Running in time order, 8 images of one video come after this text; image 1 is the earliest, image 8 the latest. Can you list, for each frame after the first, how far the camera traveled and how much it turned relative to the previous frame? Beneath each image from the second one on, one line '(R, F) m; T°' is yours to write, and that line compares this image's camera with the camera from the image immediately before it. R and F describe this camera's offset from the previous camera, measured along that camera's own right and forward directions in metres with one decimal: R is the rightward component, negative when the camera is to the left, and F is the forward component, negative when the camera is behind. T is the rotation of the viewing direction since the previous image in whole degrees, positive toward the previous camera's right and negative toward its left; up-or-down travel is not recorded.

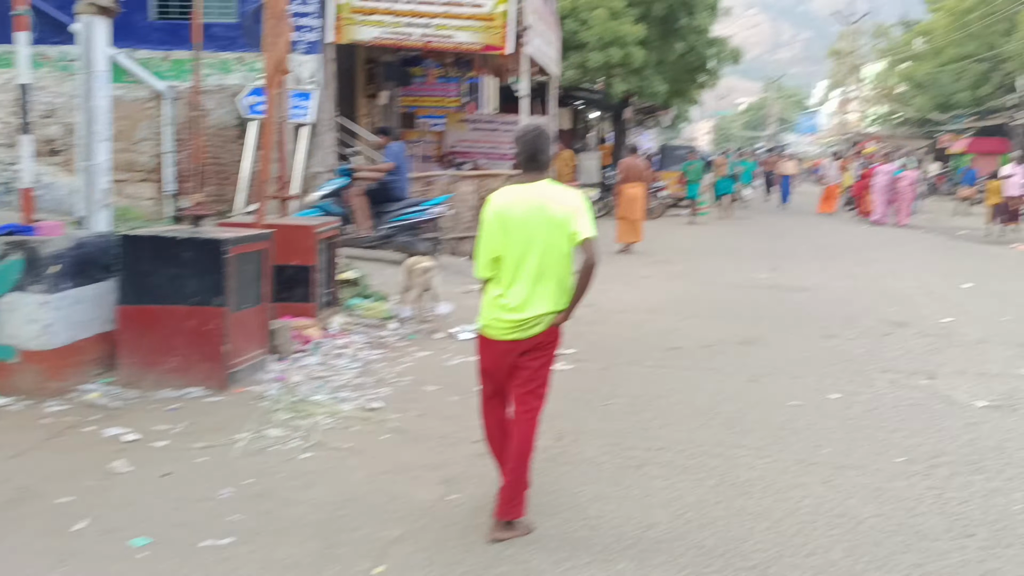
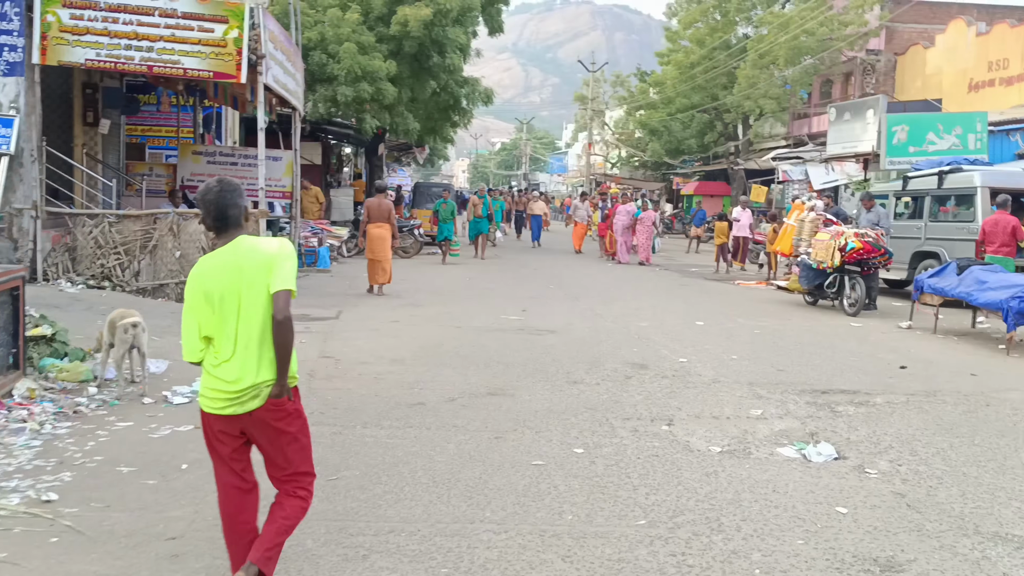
(+0.2, +0.4) m; +15°
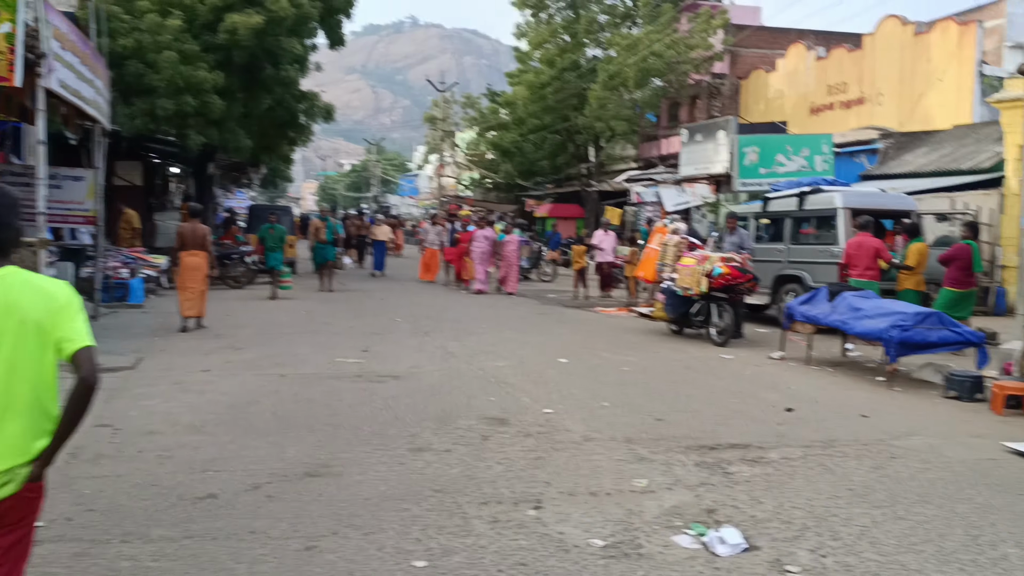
(+0.2, +1.2) m; +9°
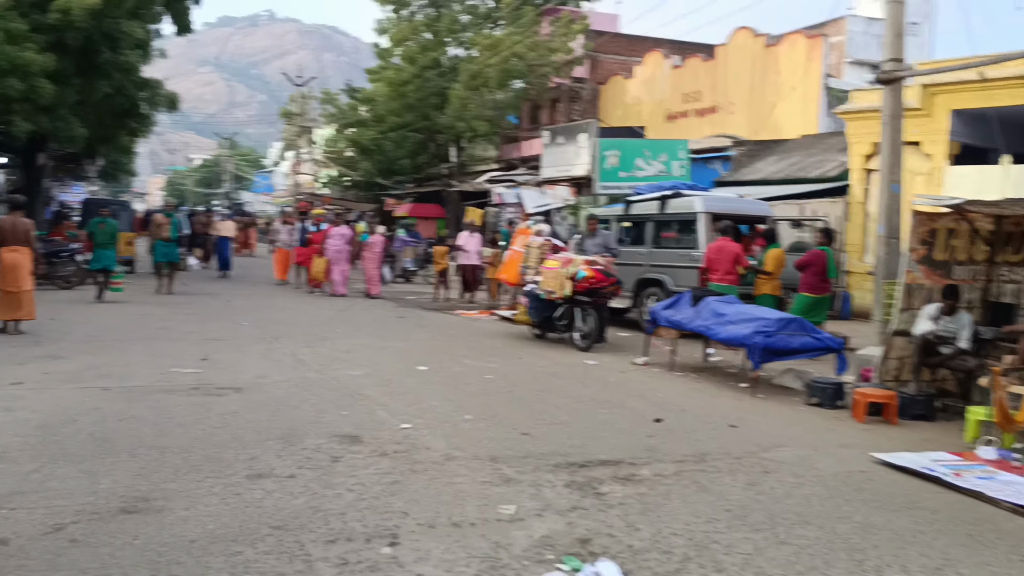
(0.0, +0.5) m; +9°
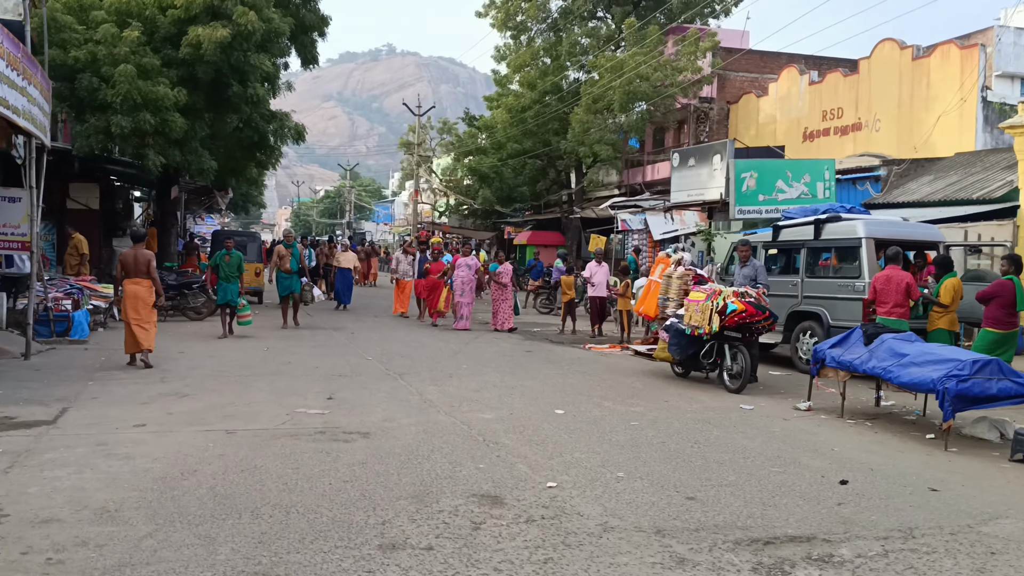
(-0.3, +0.7) m; -7°
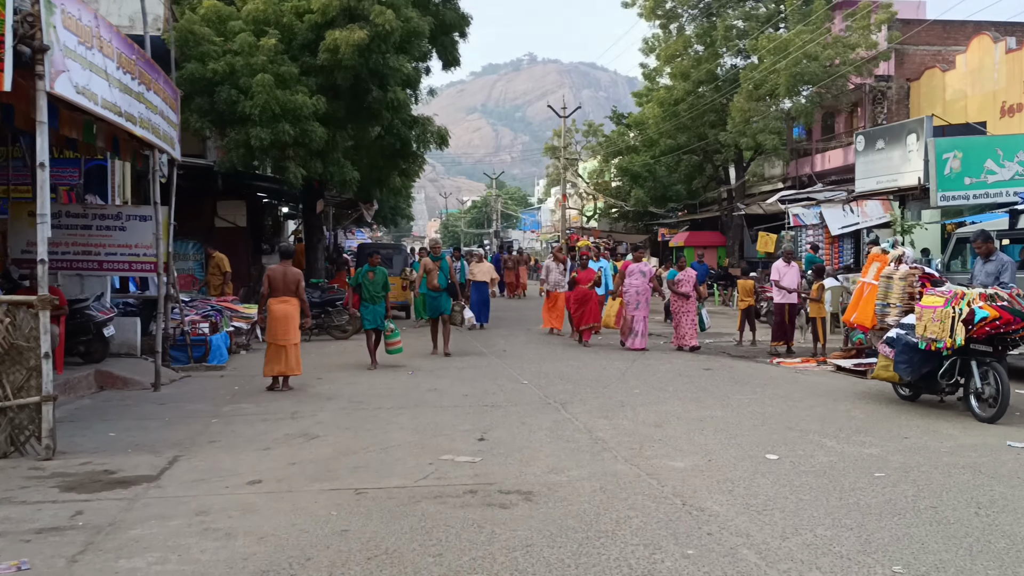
(-0.3, +1.6) m; -9°
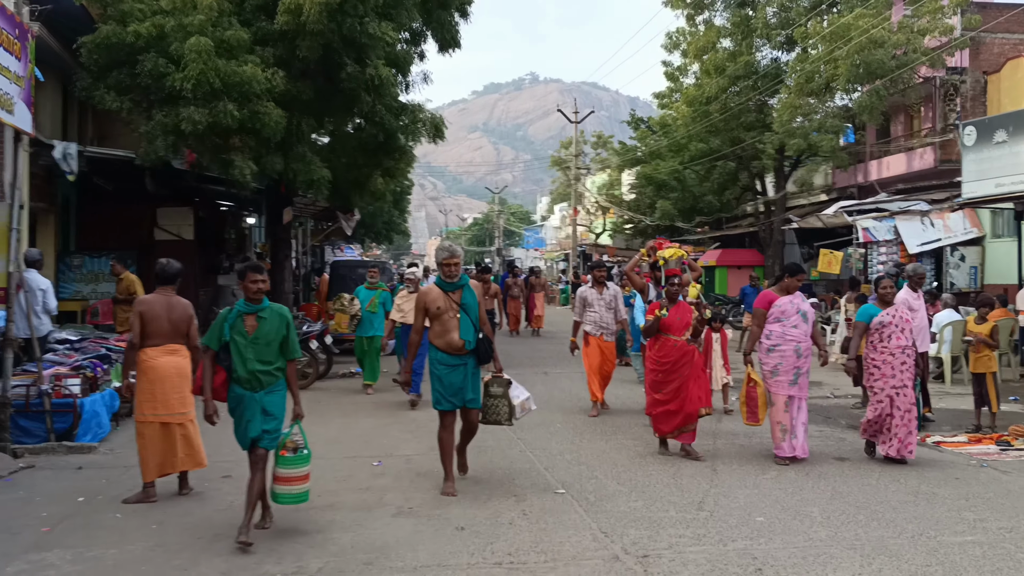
(-0.2, +3.9) m; 0°
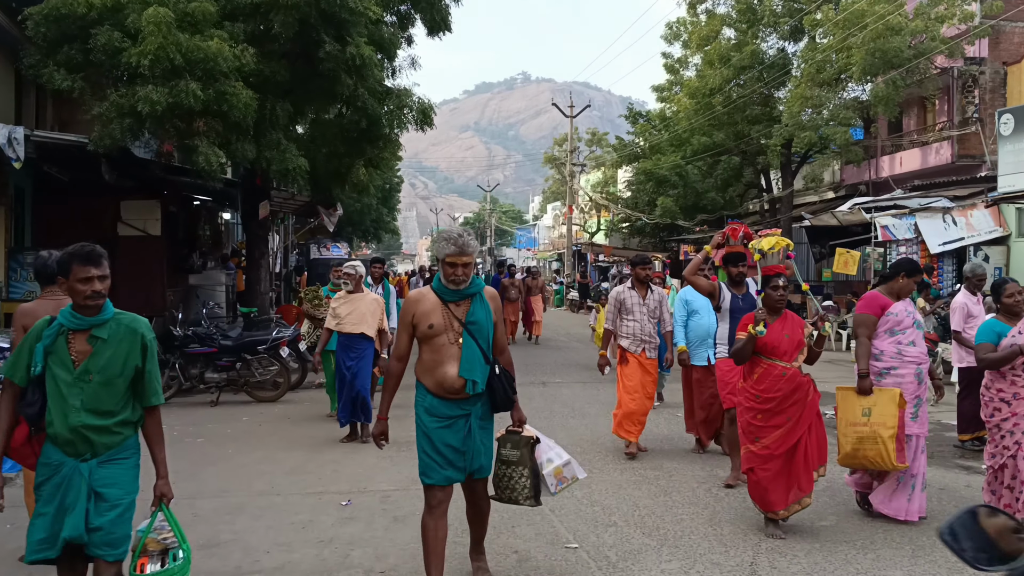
(0.0, +1.2) m; +1°
